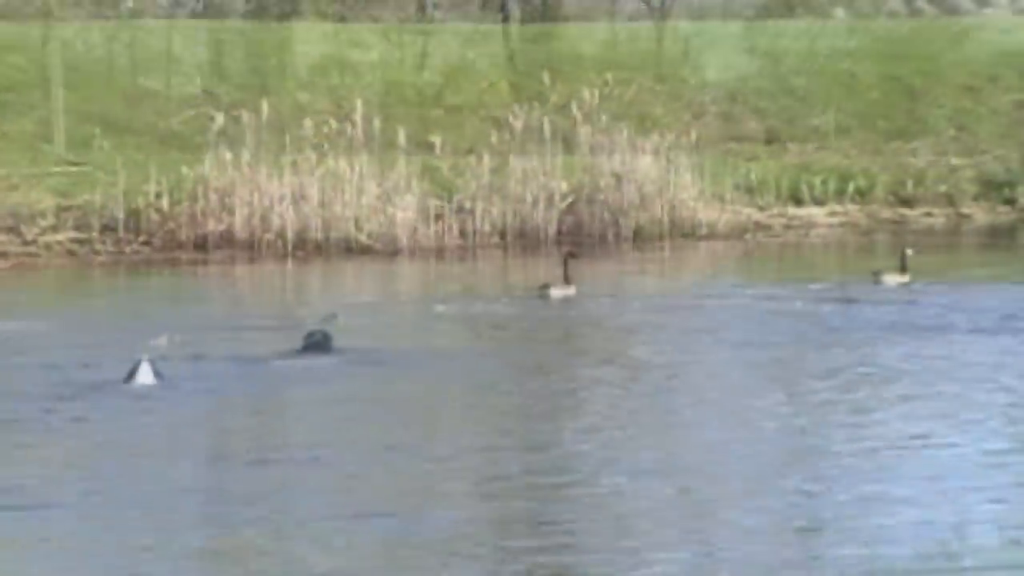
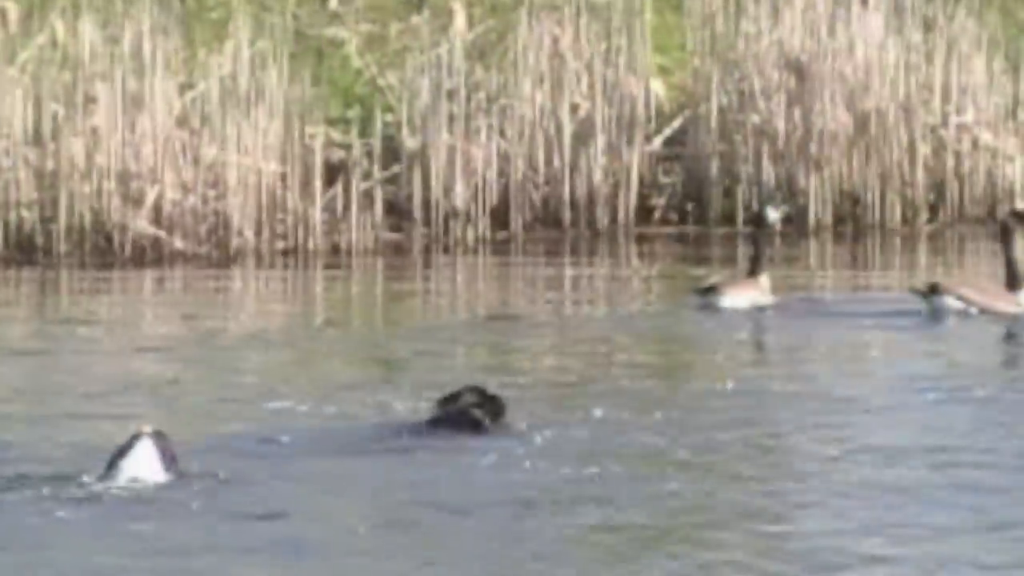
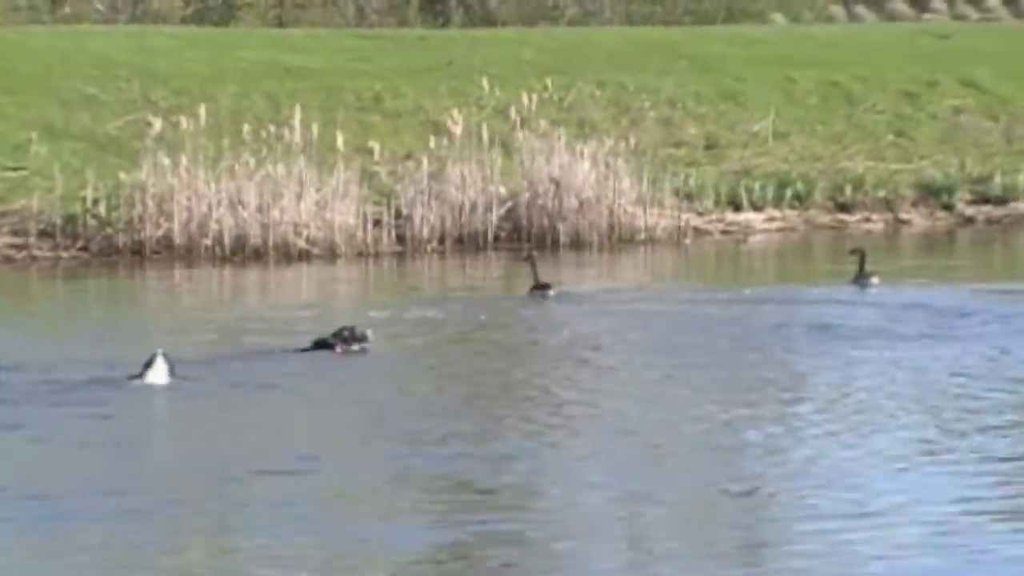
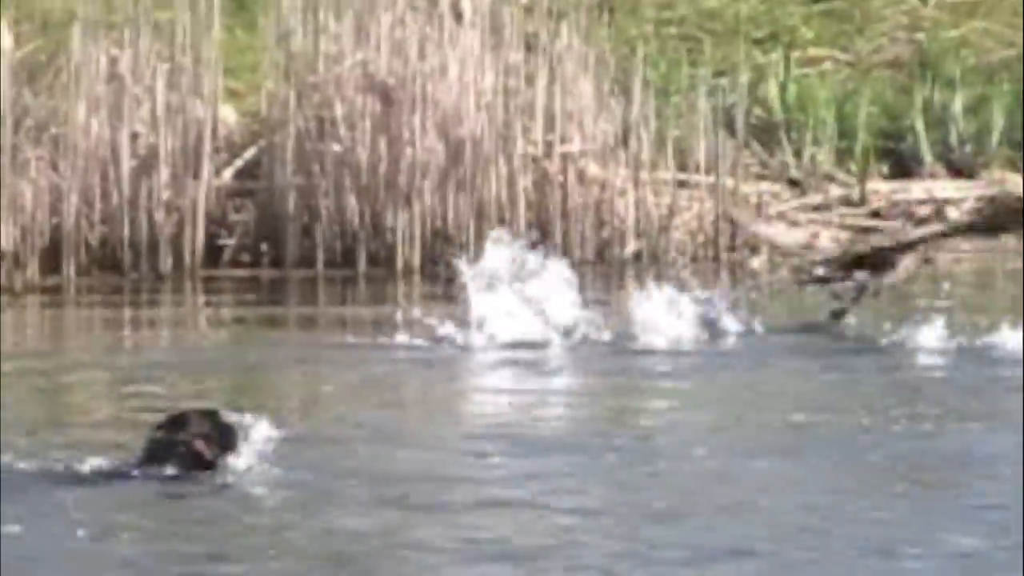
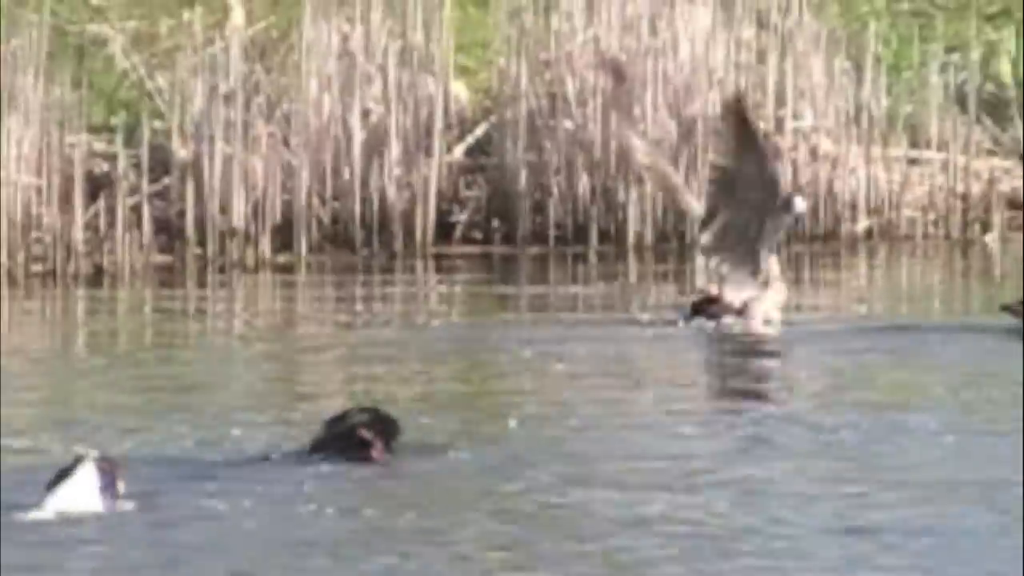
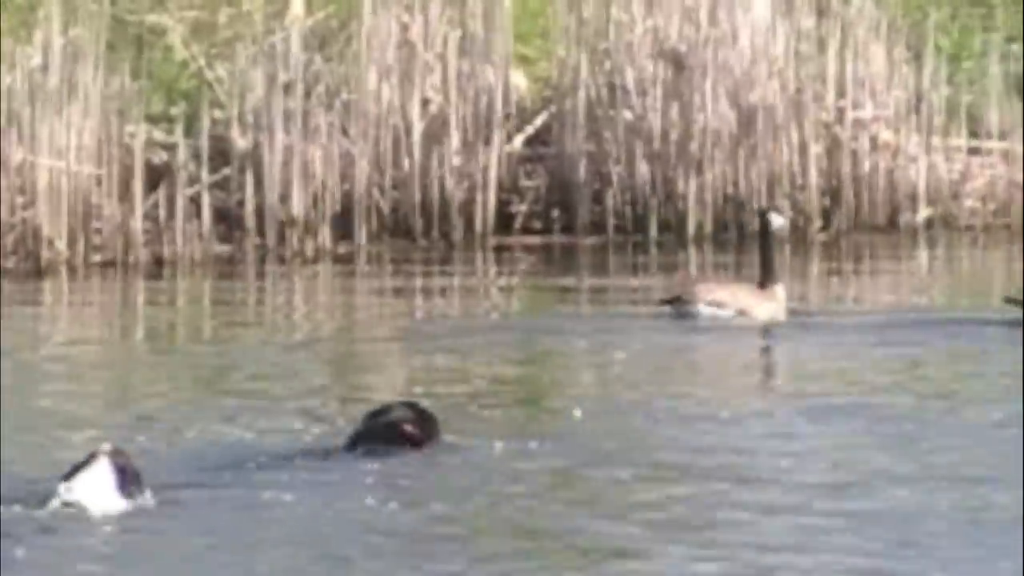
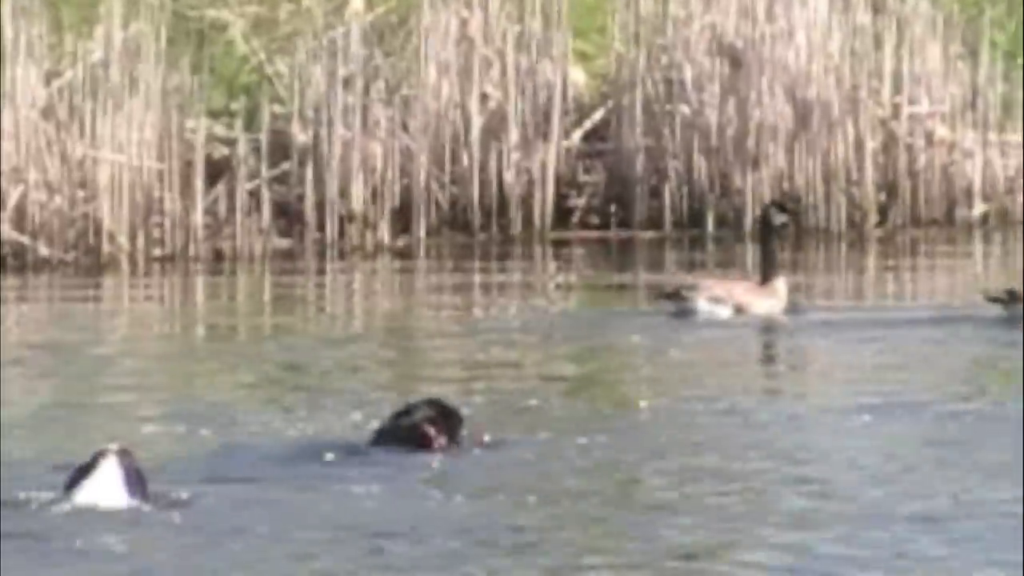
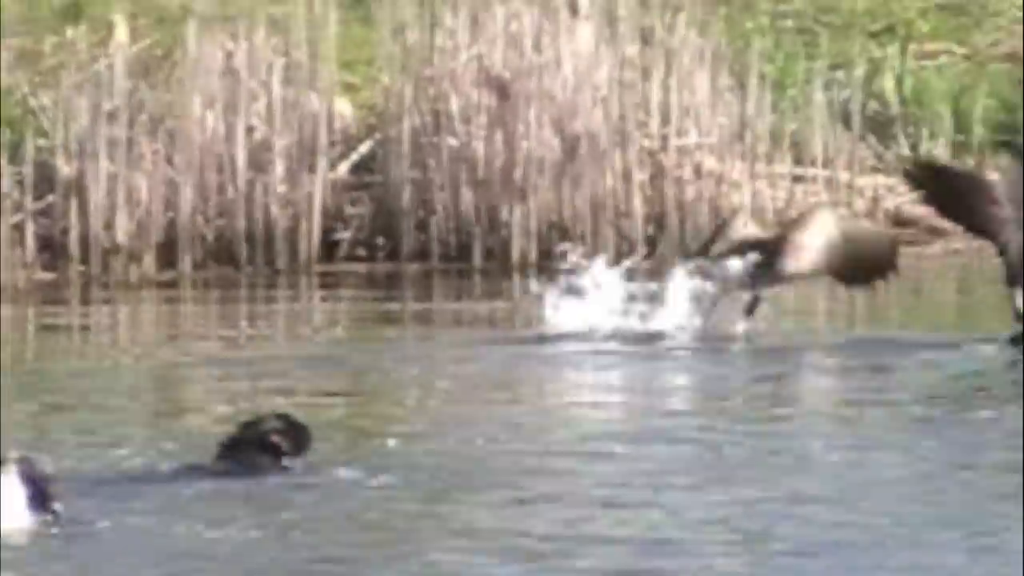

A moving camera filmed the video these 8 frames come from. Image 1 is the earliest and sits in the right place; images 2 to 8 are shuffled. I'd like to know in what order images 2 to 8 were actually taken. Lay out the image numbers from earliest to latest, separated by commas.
3, 2, 7, 6, 5, 8, 4
